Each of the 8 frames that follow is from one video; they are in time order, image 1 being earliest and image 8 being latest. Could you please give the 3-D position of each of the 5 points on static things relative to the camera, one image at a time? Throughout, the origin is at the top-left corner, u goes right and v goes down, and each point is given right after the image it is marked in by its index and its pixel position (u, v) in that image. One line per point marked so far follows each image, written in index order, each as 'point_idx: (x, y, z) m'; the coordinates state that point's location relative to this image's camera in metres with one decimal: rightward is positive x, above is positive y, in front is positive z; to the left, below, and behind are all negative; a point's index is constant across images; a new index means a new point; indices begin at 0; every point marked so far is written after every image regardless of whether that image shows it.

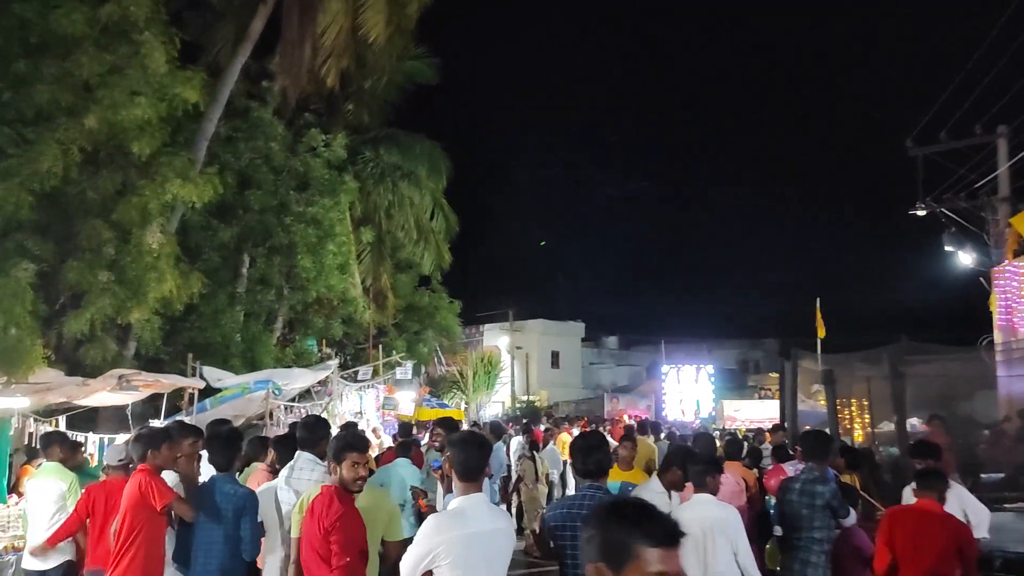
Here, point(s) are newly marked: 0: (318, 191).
0: (-4.7, +2.3, +19.4) m
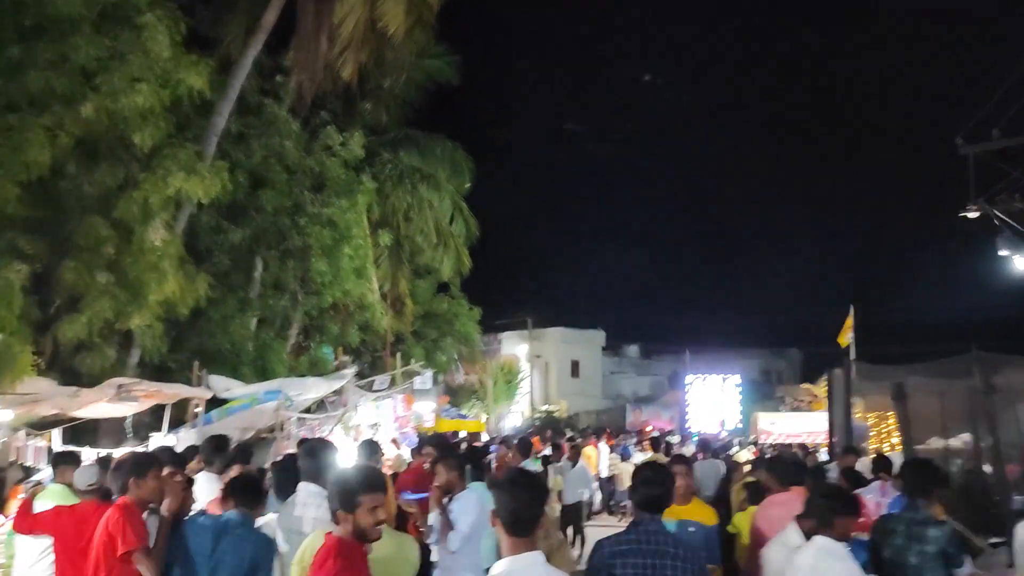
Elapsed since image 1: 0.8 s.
0: (-4.1, +2.2, +18.6) m
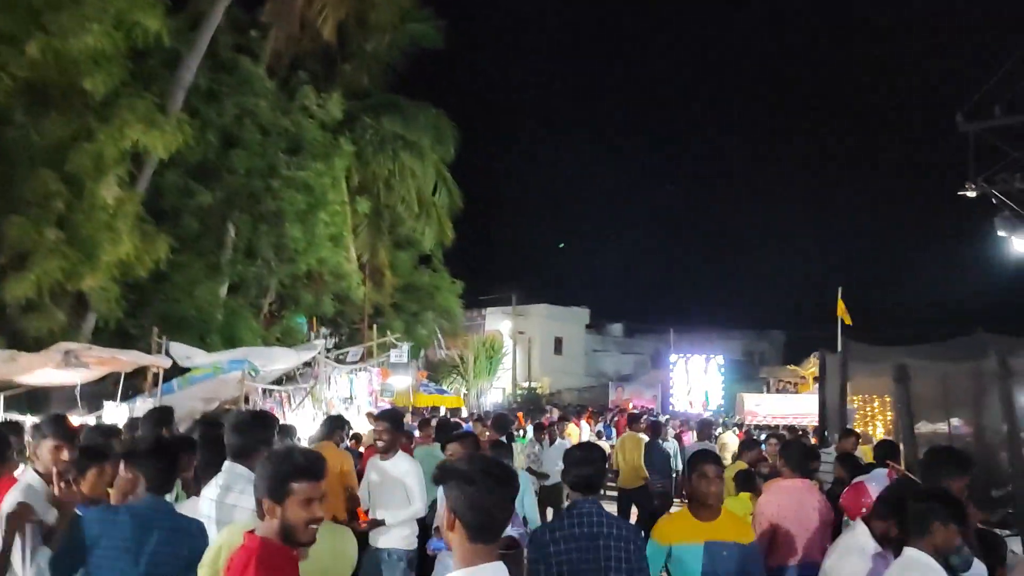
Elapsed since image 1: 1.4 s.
0: (-4.5, +2.9, +17.8) m
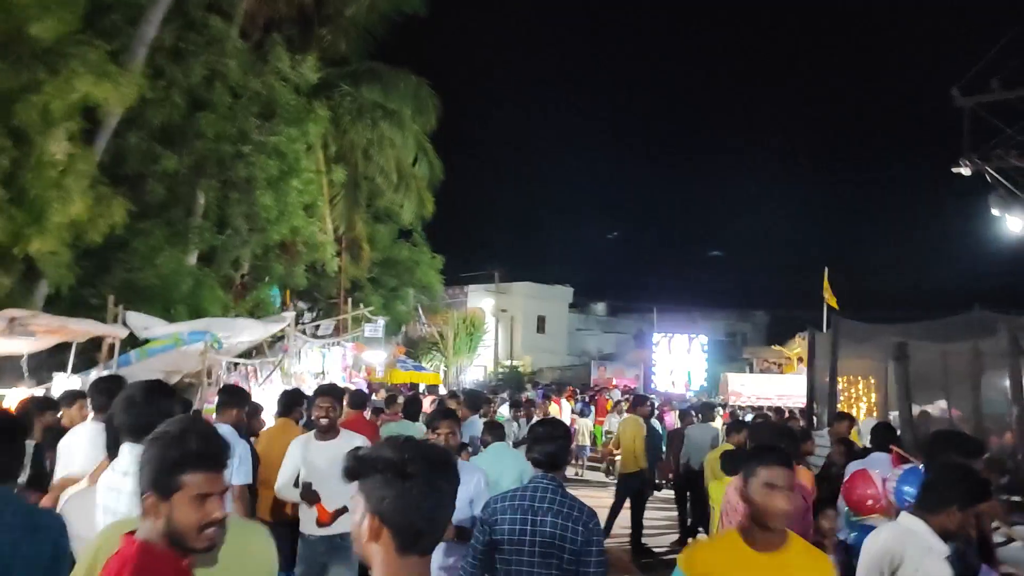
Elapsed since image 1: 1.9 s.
0: (-4.8, +3.6, +17.0) m
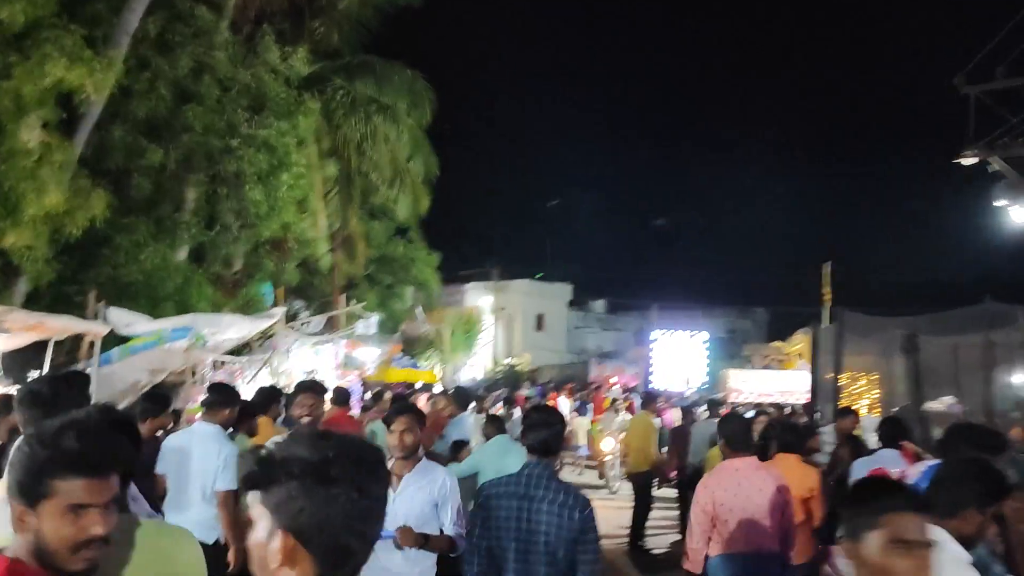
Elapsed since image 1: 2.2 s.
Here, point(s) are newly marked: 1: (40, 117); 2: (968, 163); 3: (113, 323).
0: (-4.9, +3.6, +16.7) m
1: (-5.6, +2.0, +9.6) m
2: (+9.2, +2.5, +16.2) m
3: (-5.5, -0.5, +11.1) m
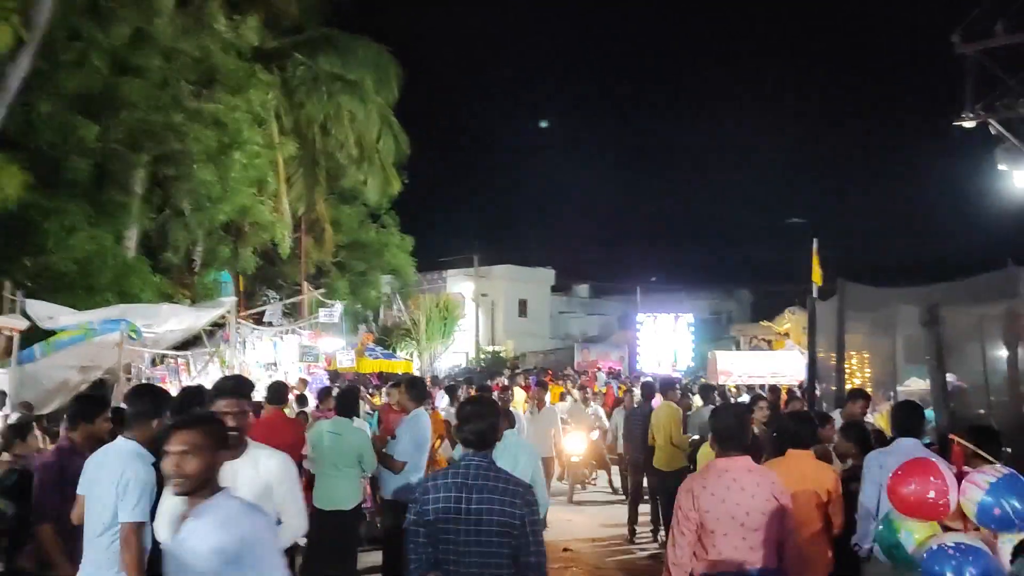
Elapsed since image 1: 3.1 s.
0: (-5.5, +3.9, +15.4) m
1: (-6.0, +2.1, +8.4) m
2: (+8.6, +3.1, +15.2) m
3: (-5.9, -0.4, +9.9) m
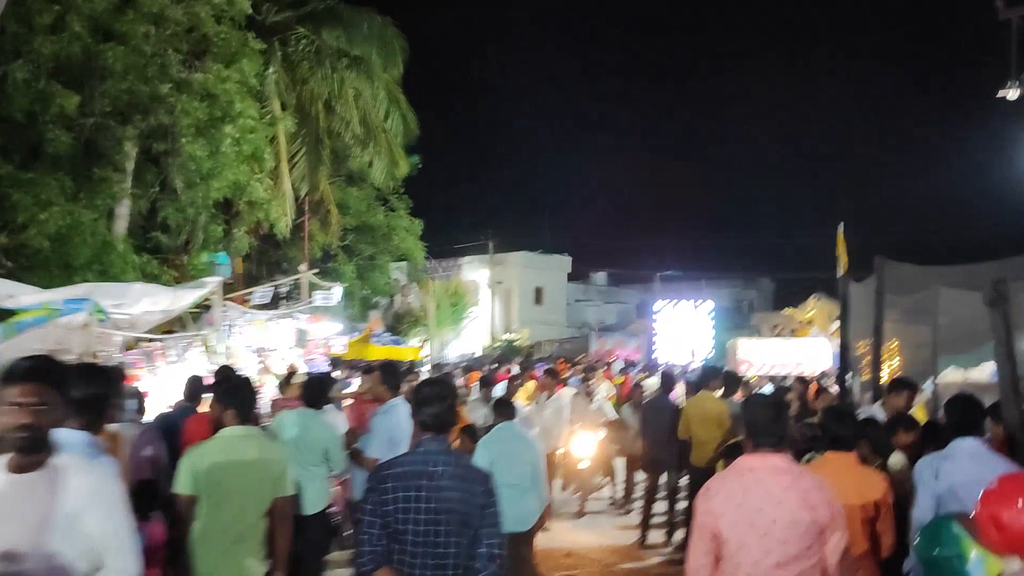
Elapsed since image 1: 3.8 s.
0: (-5.4, +4.2, +14.6) m
1: (-6.1, +2.3, +7.6) m
2: (+8.7, +3.4, +14.1) m
3: (-5.9, -0.1, +9.1) m
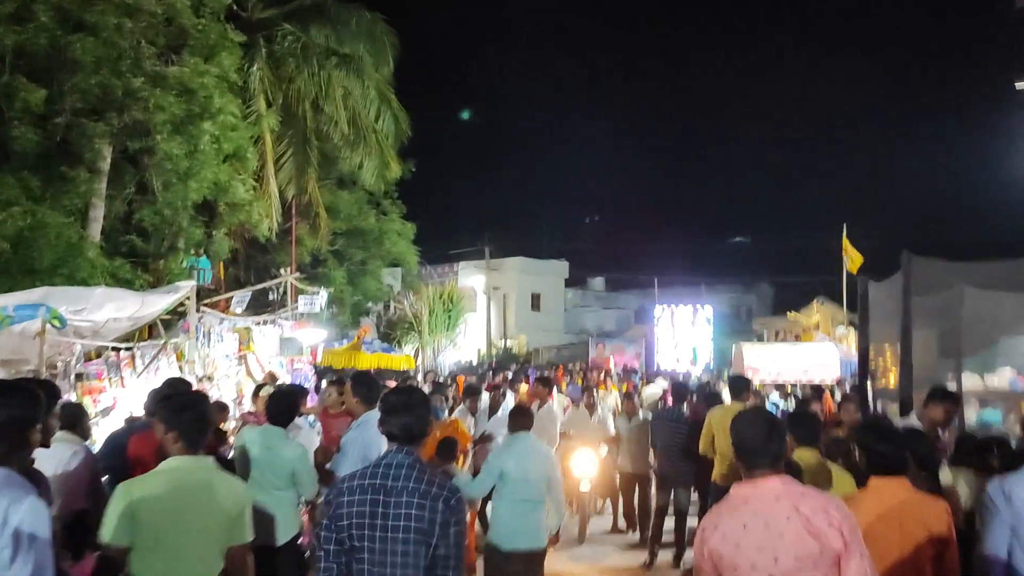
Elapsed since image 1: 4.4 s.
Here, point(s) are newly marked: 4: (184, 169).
0: (-5.5, +4.1, +13.9) m
1: (-6.1, +2.3, +6.8) m
2: (+8.6, +3.4, +13.4) m
3: (-5.9, -0.1, +8.4) m
4: (-5.6, +2.0, +13.8) m
